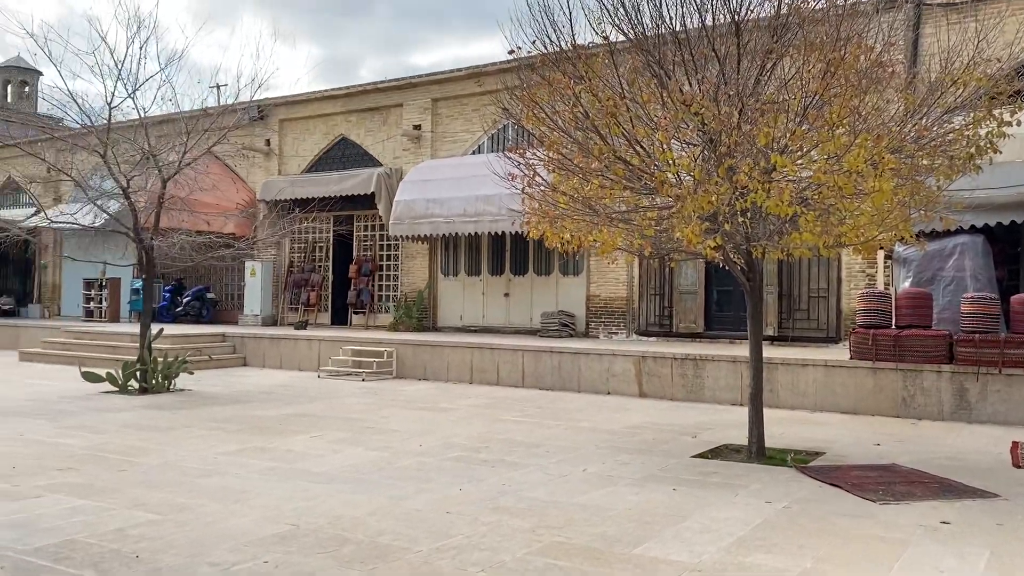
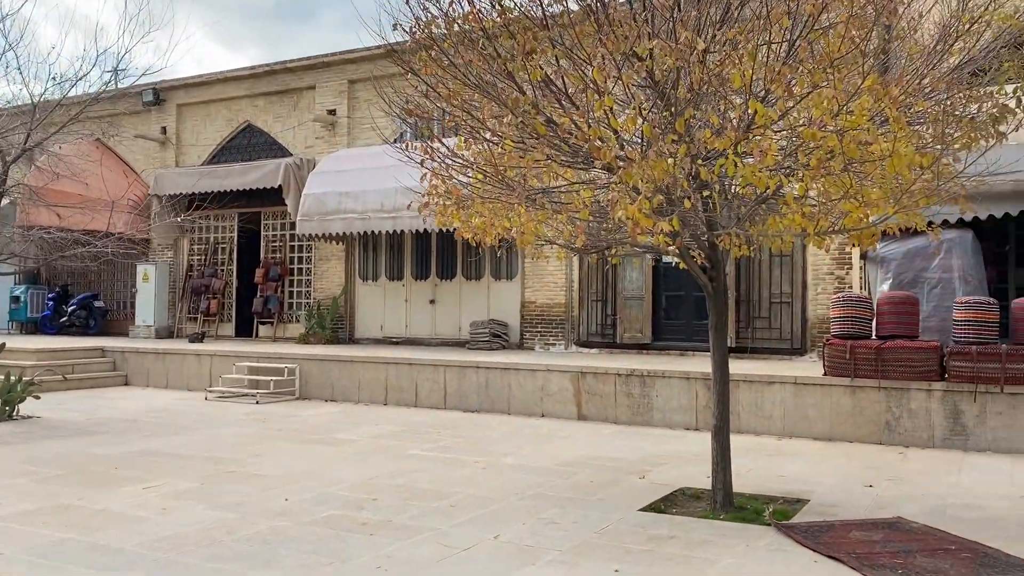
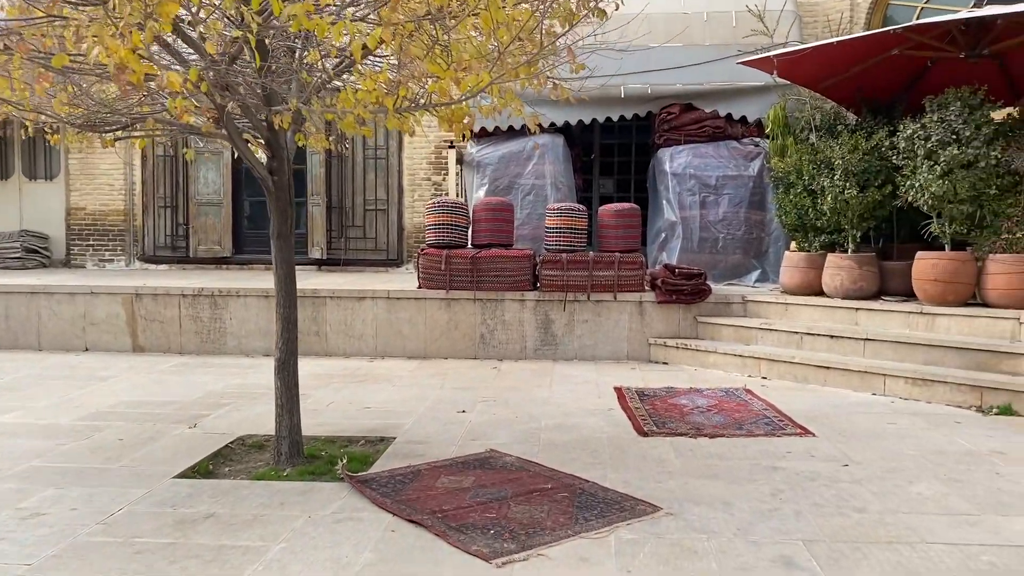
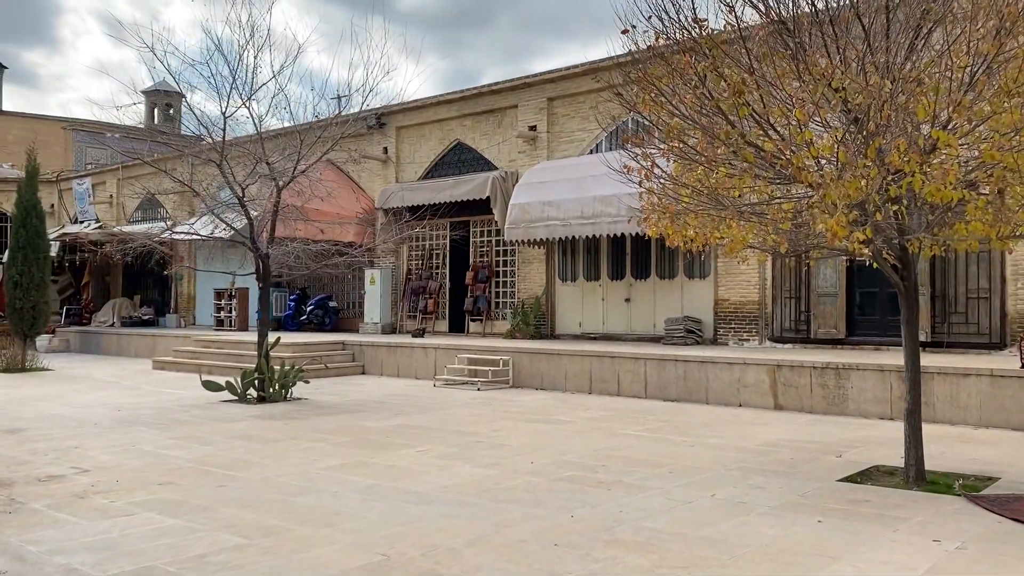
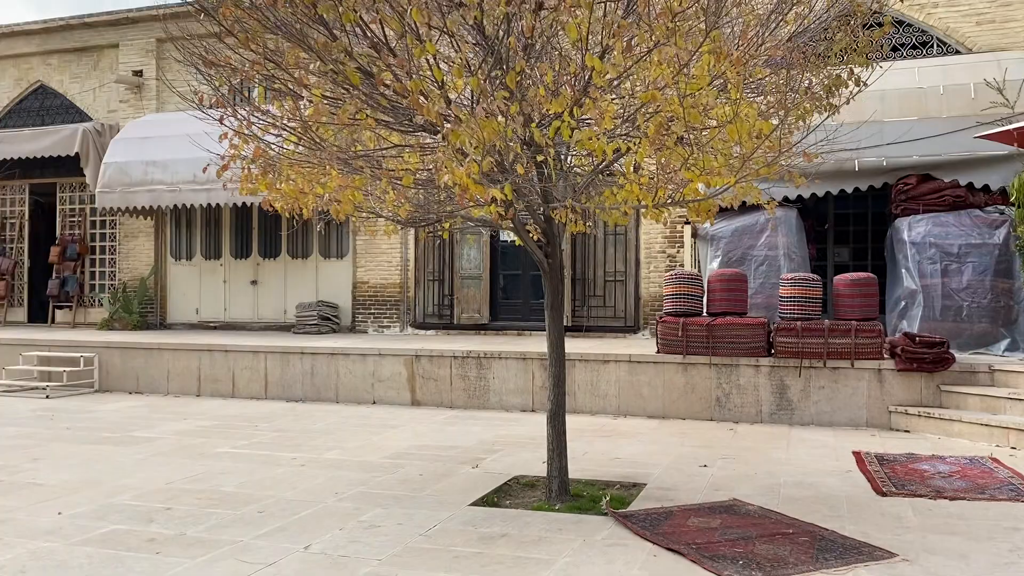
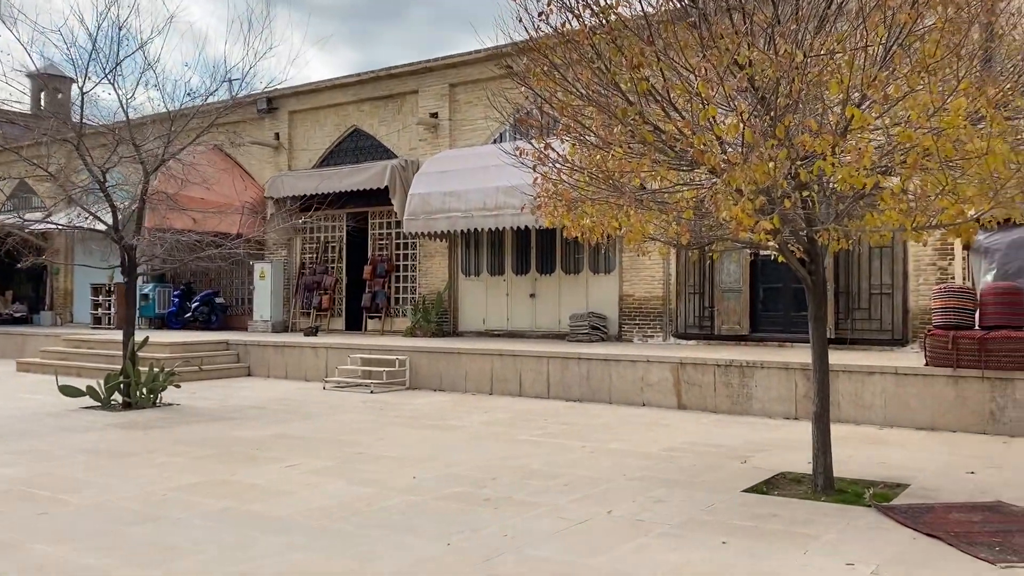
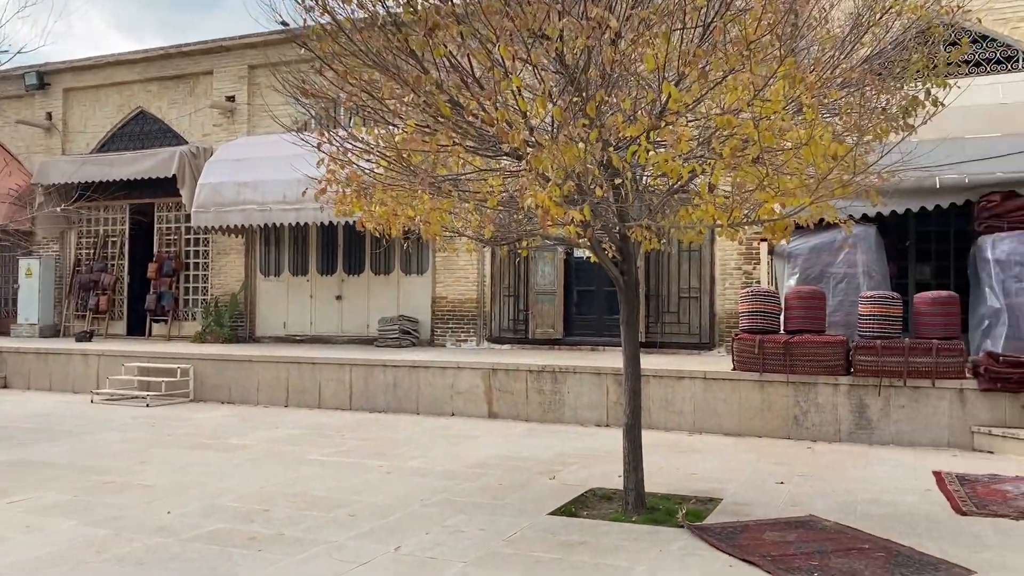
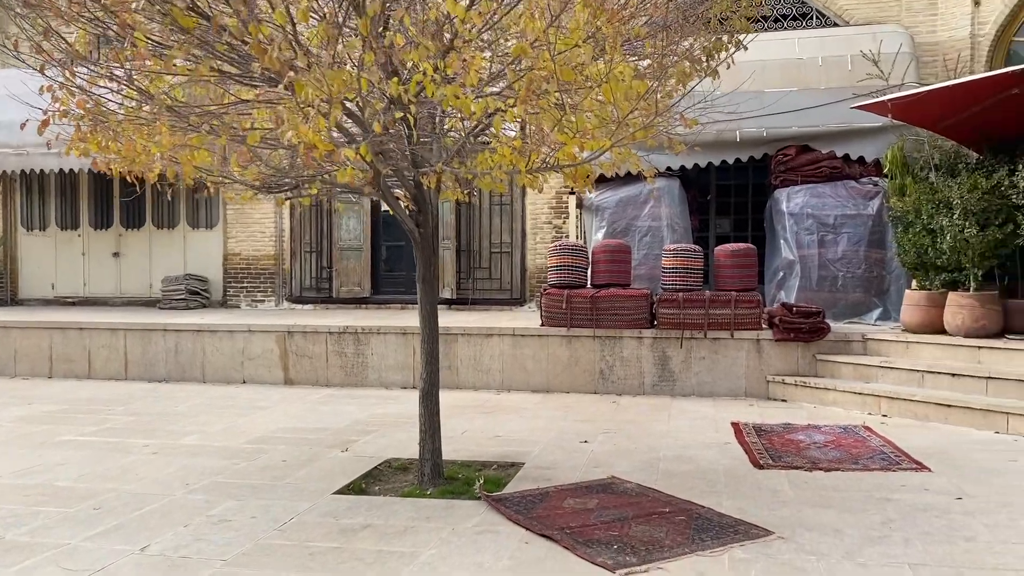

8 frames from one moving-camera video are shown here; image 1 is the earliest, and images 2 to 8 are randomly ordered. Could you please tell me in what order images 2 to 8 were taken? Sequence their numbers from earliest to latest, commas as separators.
4, 6, 2, 7, 5, 8, 3
